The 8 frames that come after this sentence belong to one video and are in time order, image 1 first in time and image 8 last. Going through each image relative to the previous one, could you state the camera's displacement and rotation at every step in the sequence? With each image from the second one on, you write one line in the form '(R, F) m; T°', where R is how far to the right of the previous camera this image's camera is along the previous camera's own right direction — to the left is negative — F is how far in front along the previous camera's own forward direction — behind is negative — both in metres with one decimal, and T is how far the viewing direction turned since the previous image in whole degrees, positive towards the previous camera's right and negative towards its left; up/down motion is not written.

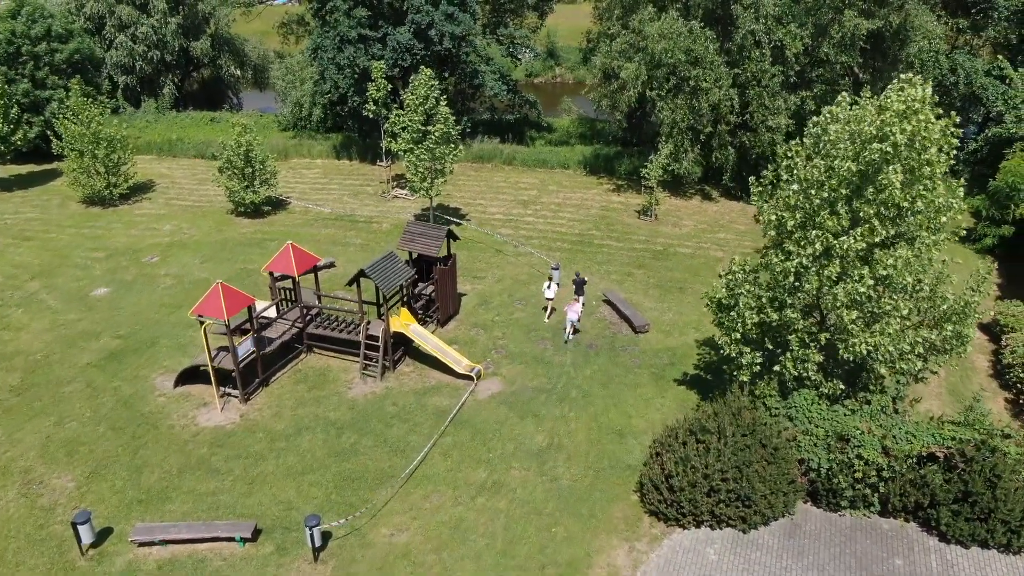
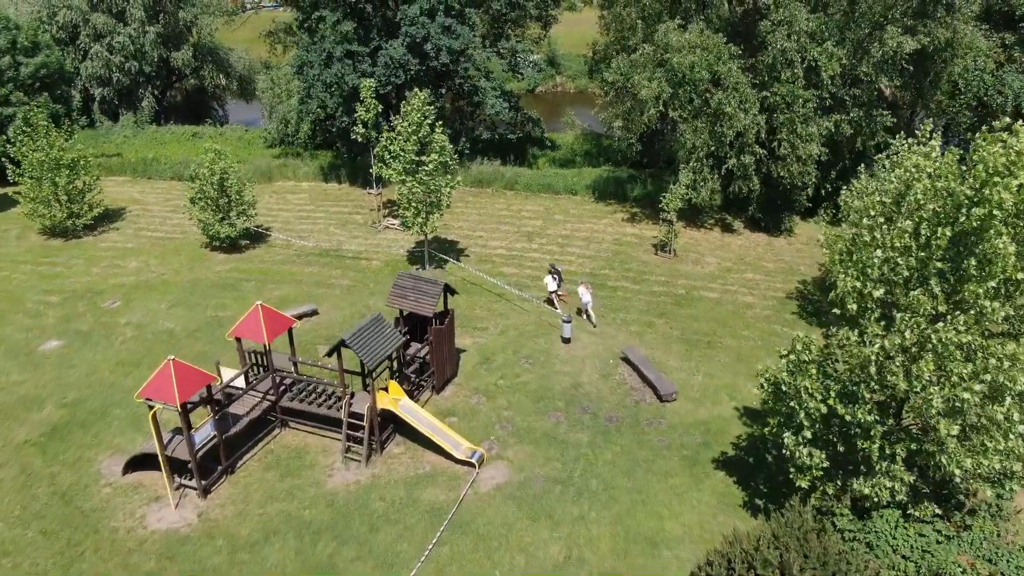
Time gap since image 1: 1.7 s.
(-0.2, +2.8) m; 0°
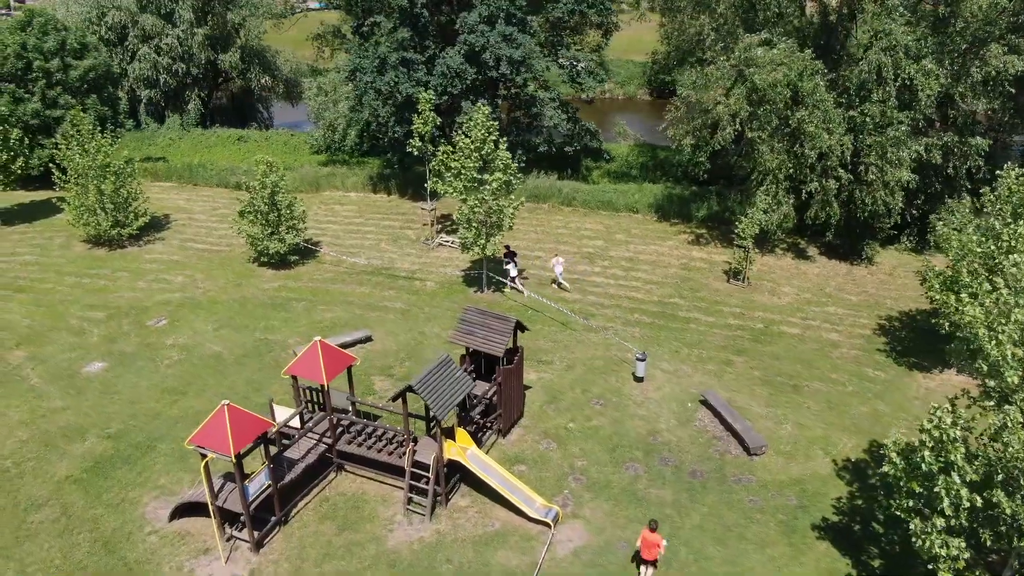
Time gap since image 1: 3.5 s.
(-1.0, +1.4) m; -2°
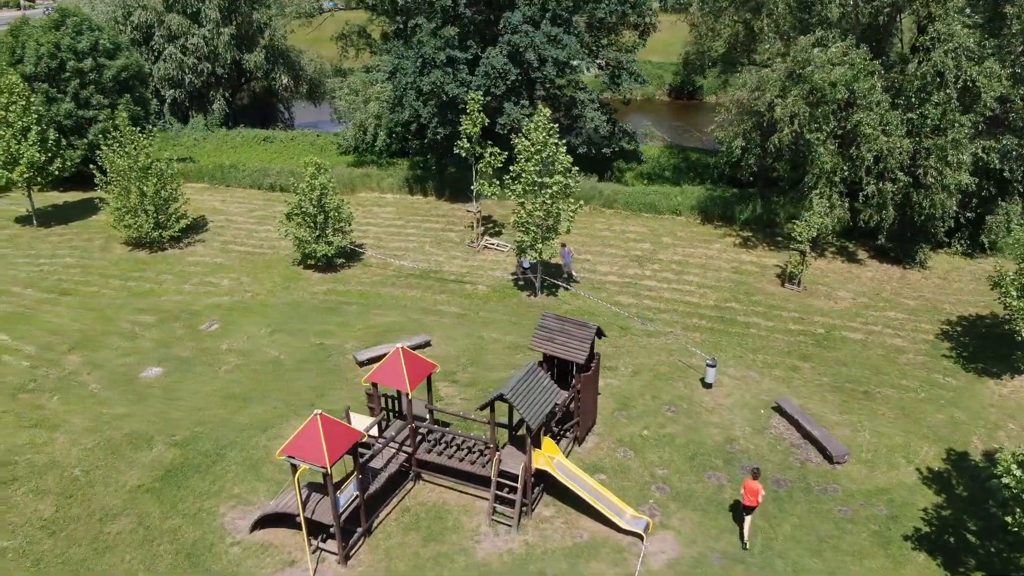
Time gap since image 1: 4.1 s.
(-1.7, +0.3) m; 0°
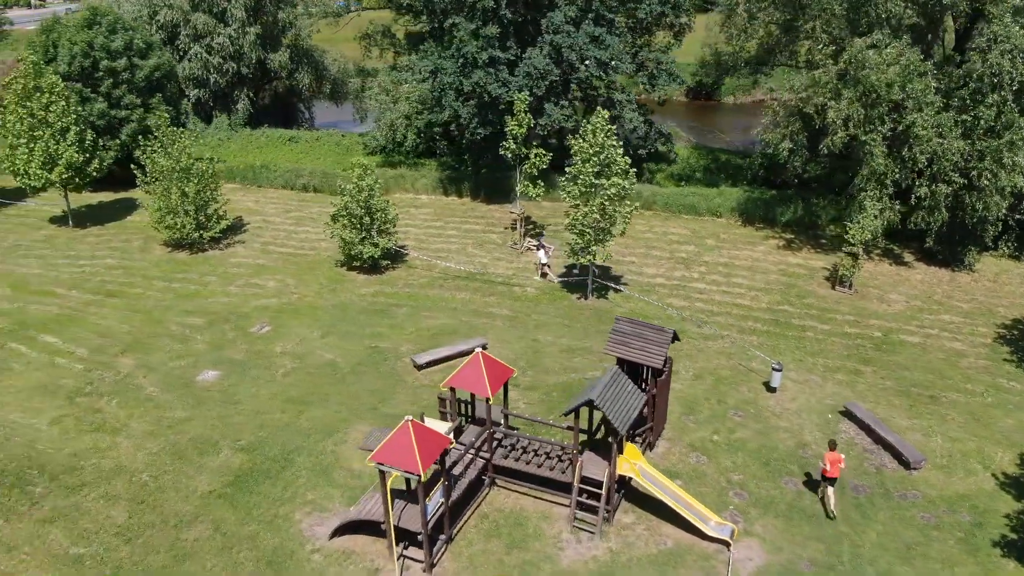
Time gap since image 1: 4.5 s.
(-1.6, +0.2) m; 0°
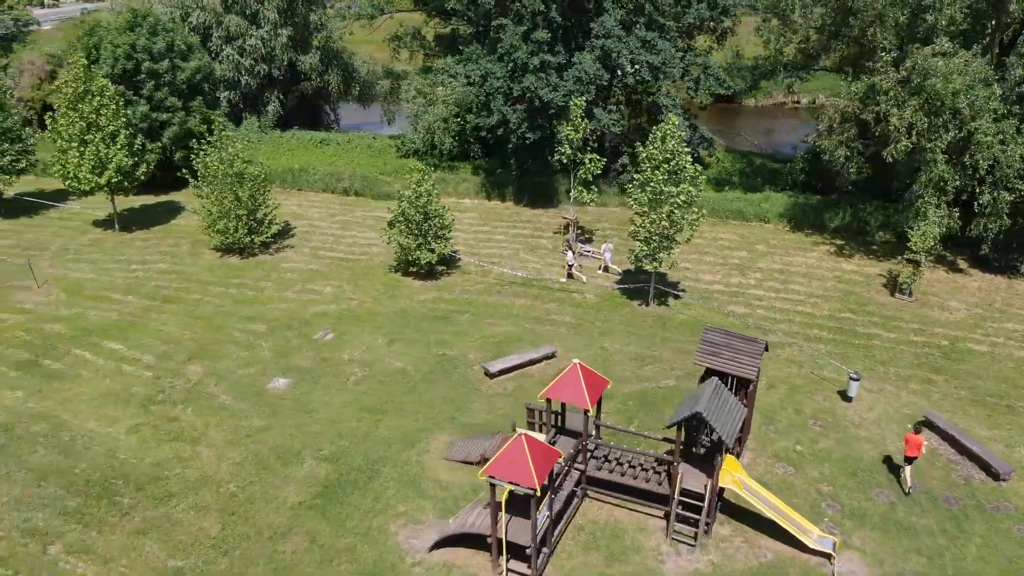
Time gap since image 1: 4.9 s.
(-1.9, +0.1) m; 0°
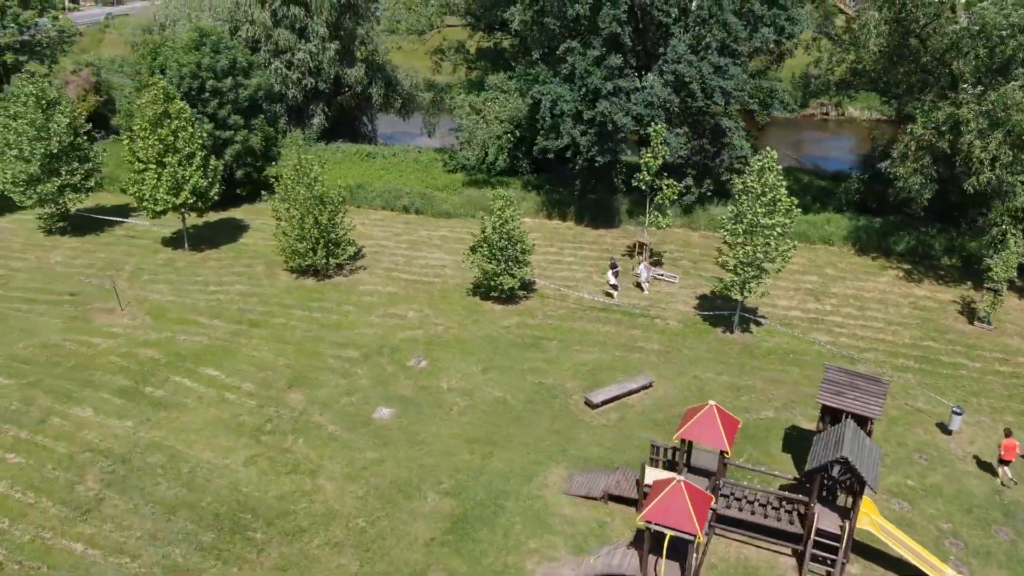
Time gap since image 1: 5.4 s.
(-2.7, -0.2) m; 0°
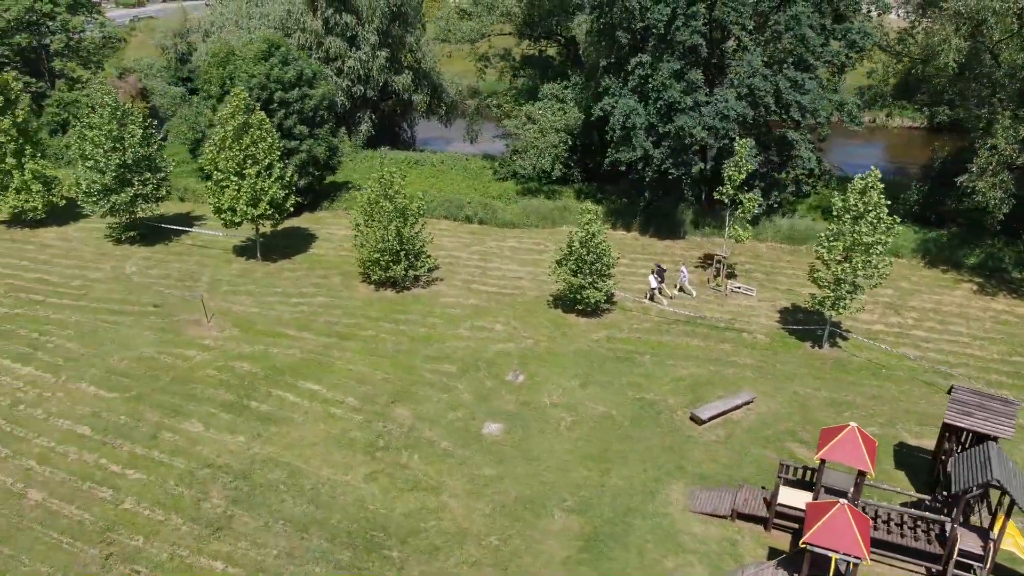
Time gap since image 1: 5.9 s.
(-2.9, -0.1) m; 0°
